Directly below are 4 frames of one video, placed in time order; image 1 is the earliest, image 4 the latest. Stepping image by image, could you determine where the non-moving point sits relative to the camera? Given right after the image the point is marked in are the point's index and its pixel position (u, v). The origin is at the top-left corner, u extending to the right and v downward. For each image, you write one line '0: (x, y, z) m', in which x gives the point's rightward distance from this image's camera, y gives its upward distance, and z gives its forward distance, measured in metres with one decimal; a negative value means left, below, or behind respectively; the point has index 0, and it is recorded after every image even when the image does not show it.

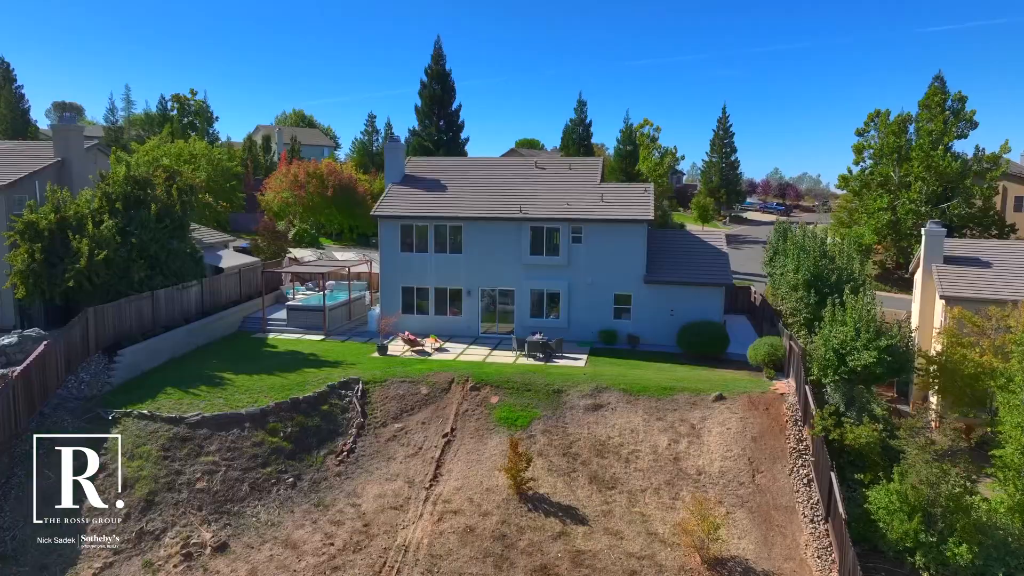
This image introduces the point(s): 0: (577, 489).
0: (+1.7, -5.2, +18.3) m
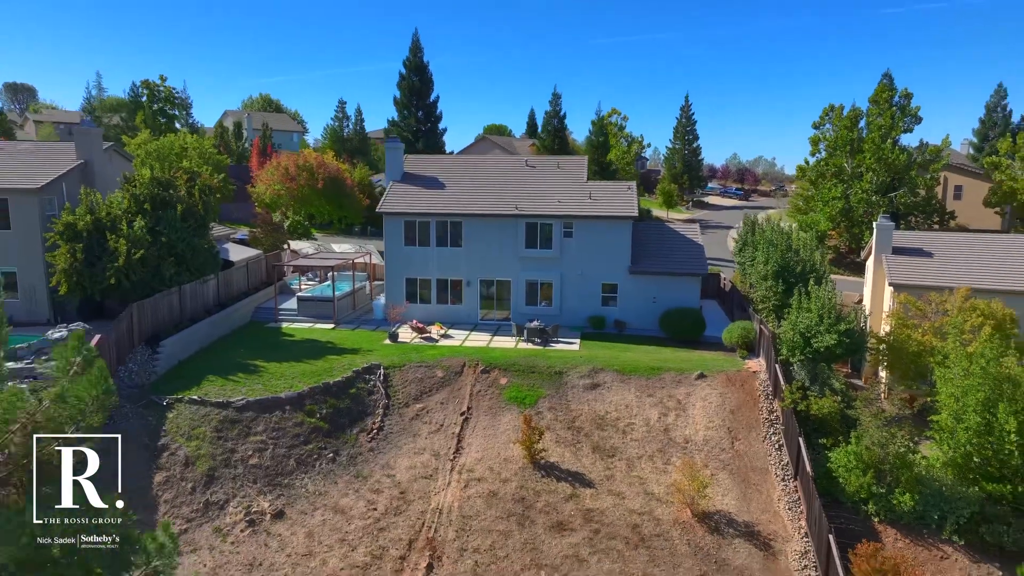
0: (+2.1, -5.1, +21.0) m
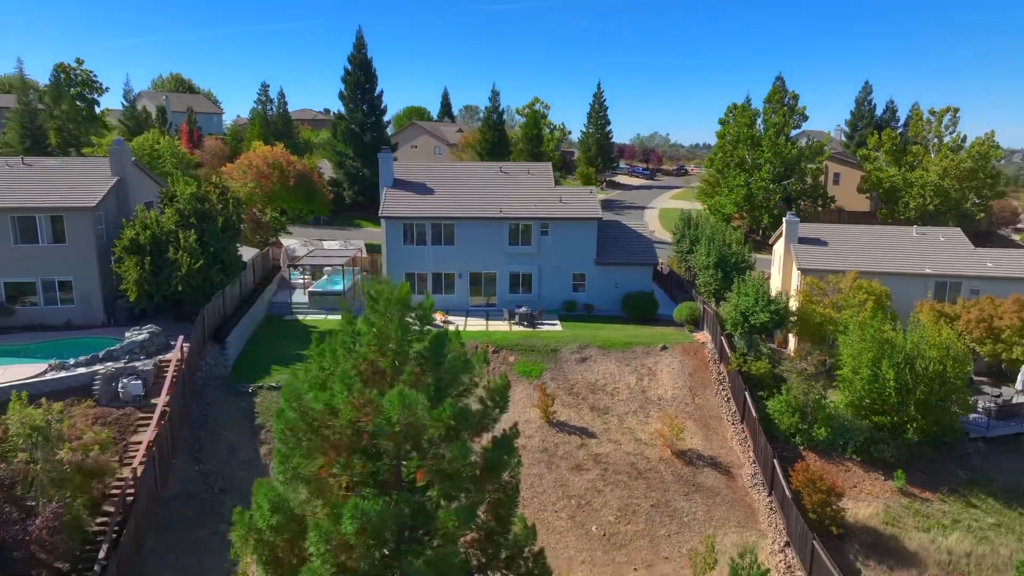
0: (+2.8, -4.9, +27.0) m
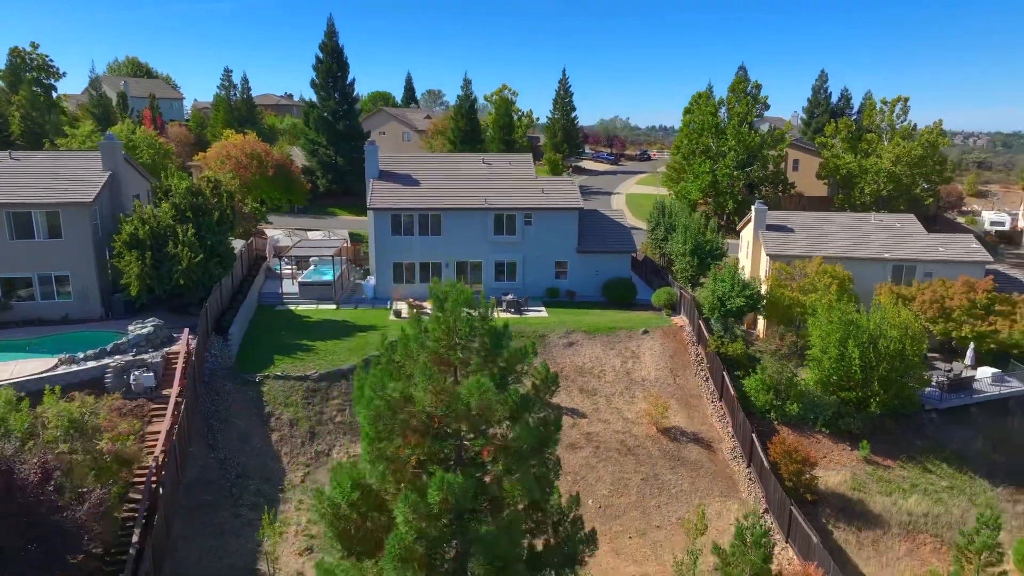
0: (+2.5, -4.4, +28.5) m
